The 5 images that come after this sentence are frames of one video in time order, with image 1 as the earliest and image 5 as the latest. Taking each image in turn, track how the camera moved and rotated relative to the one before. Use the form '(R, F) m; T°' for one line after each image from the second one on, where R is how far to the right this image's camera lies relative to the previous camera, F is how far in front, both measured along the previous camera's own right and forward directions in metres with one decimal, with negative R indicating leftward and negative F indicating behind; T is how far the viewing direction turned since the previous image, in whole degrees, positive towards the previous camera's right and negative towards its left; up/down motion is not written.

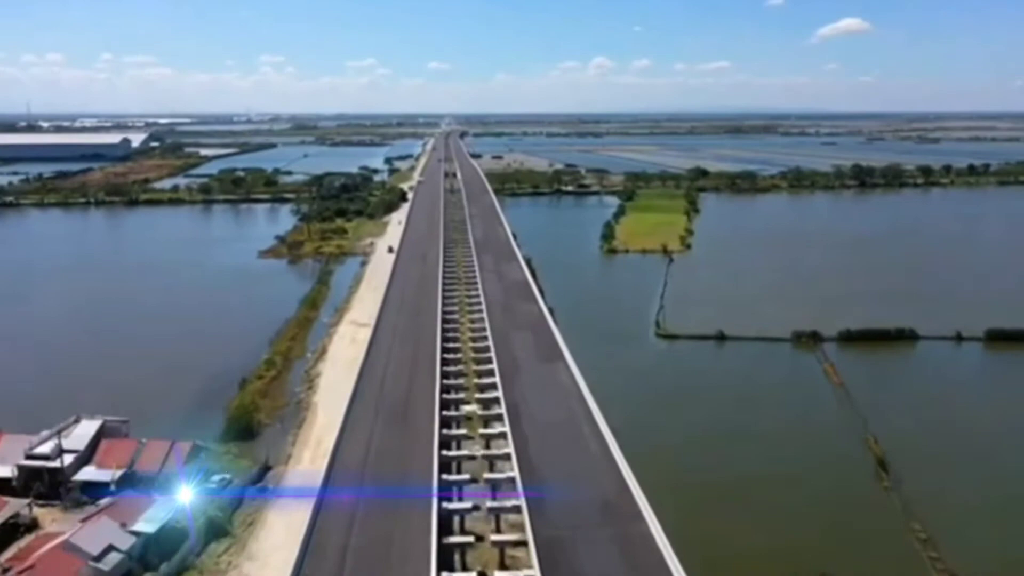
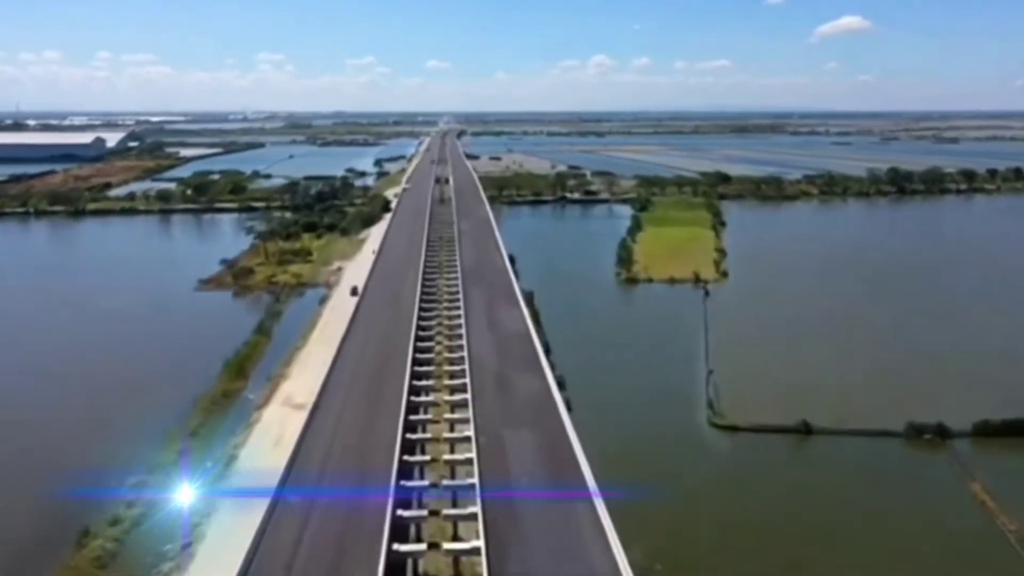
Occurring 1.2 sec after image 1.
(0.0, +3.7) m; 0°
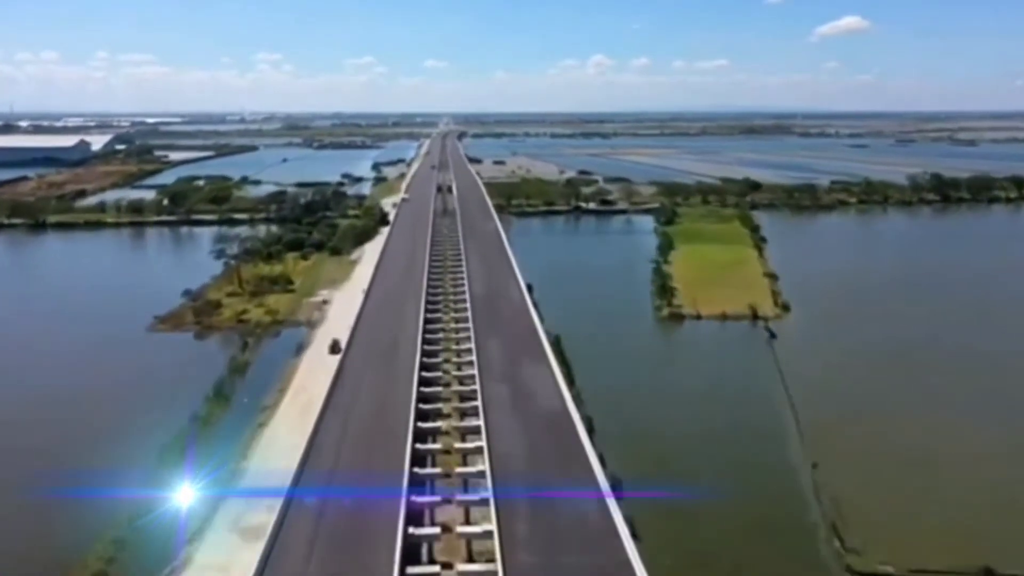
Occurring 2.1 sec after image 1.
(-0.3, +2.8) m; 0°
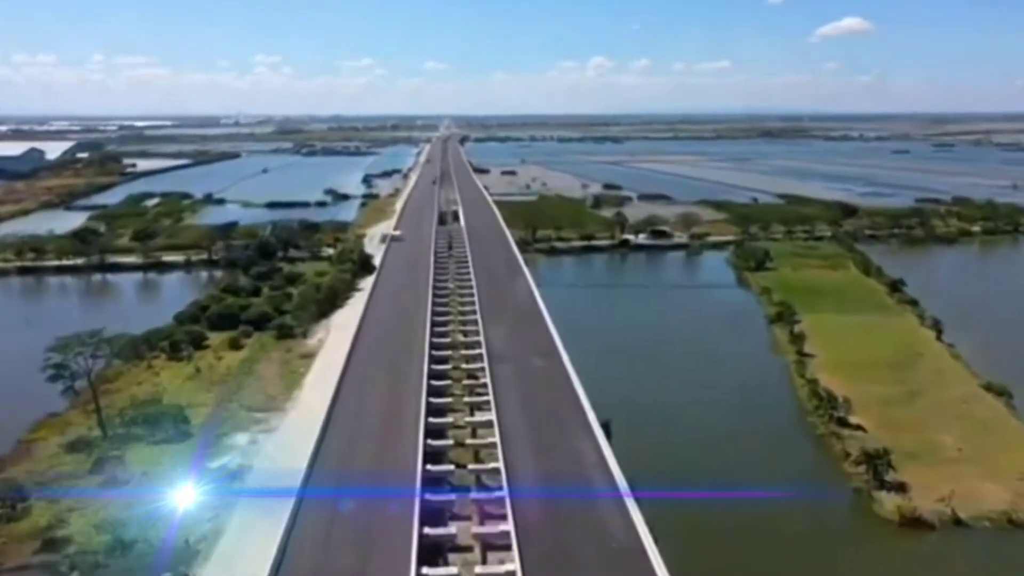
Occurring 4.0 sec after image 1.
(-0.6, +6.7) m; 0°
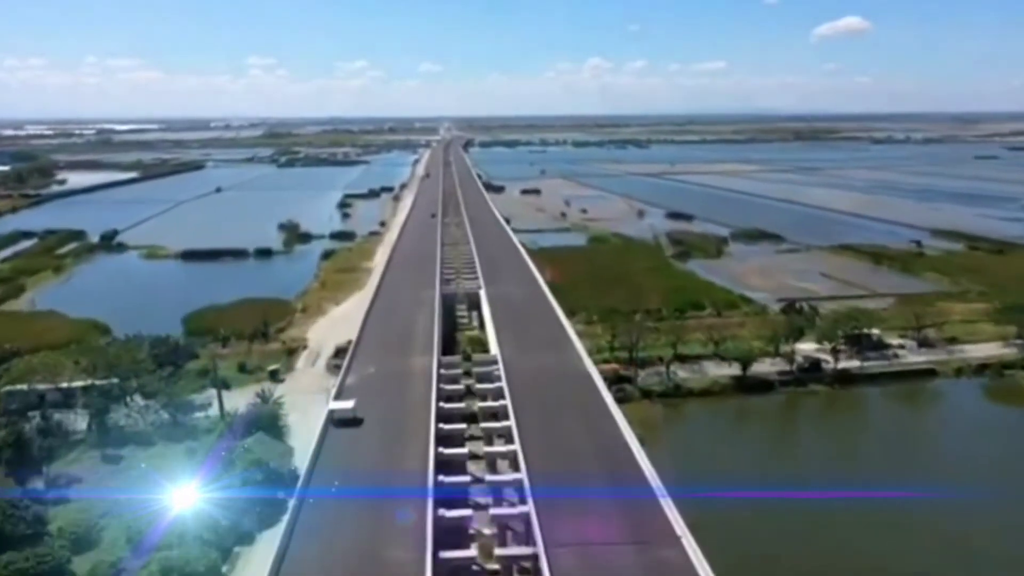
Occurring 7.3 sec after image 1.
(-0.9, +10.5) m; 0°
